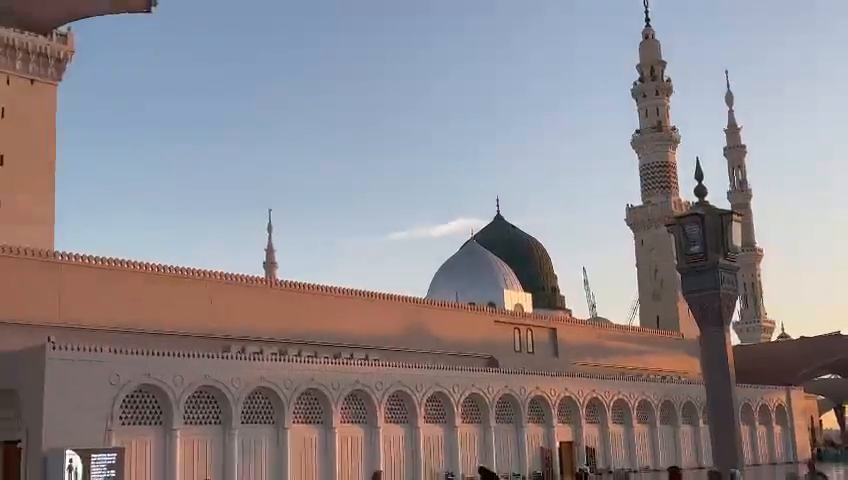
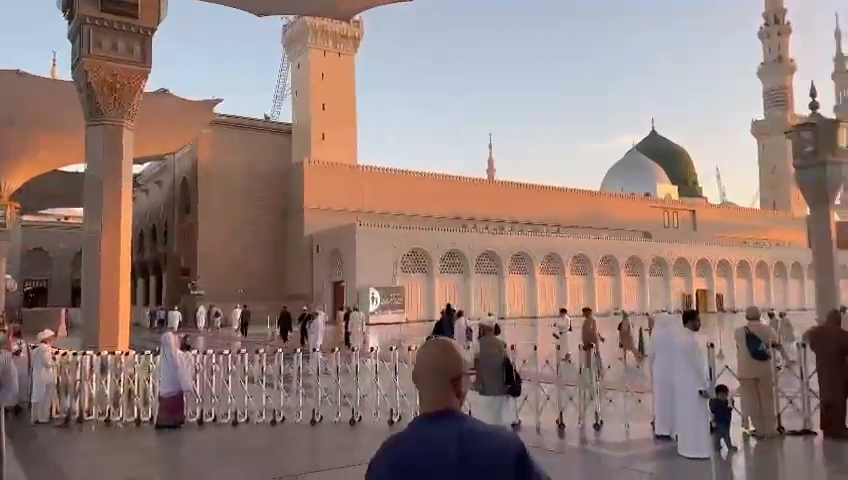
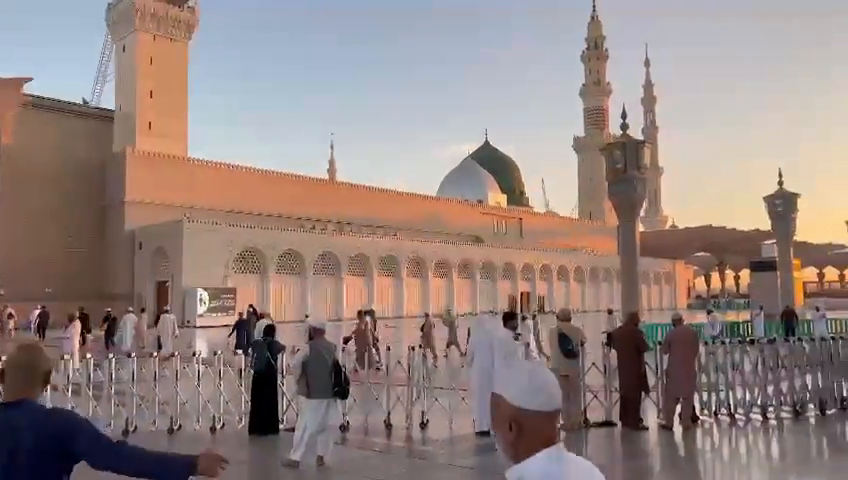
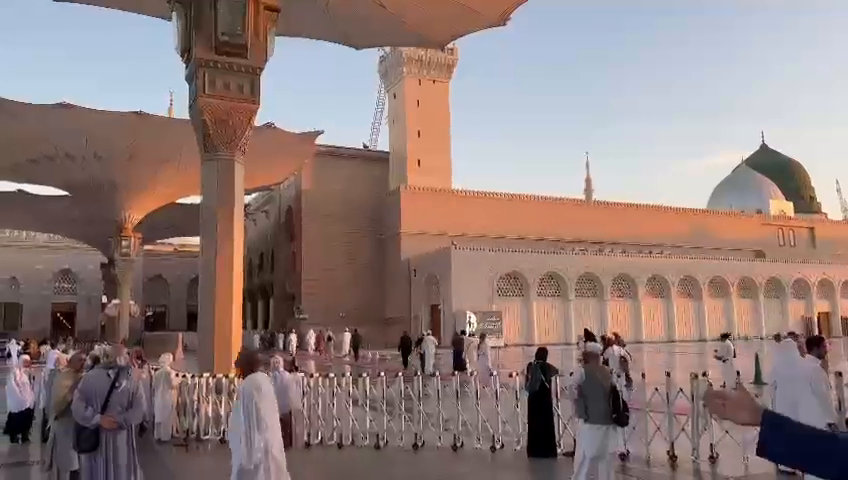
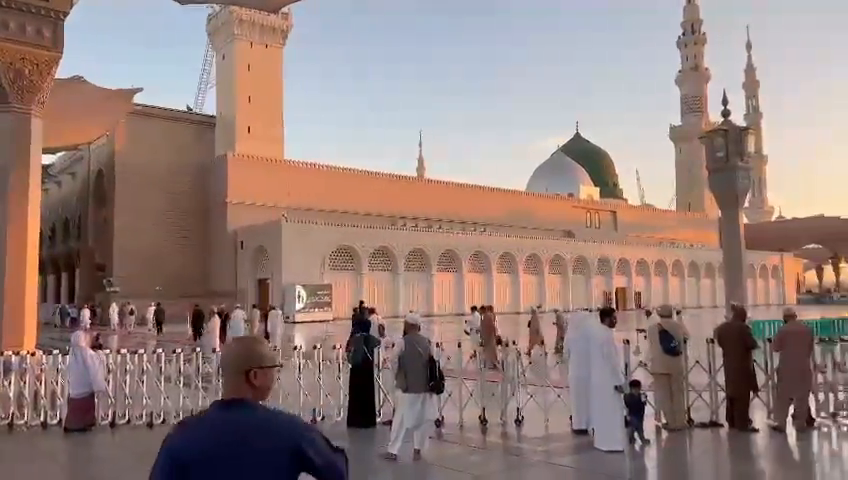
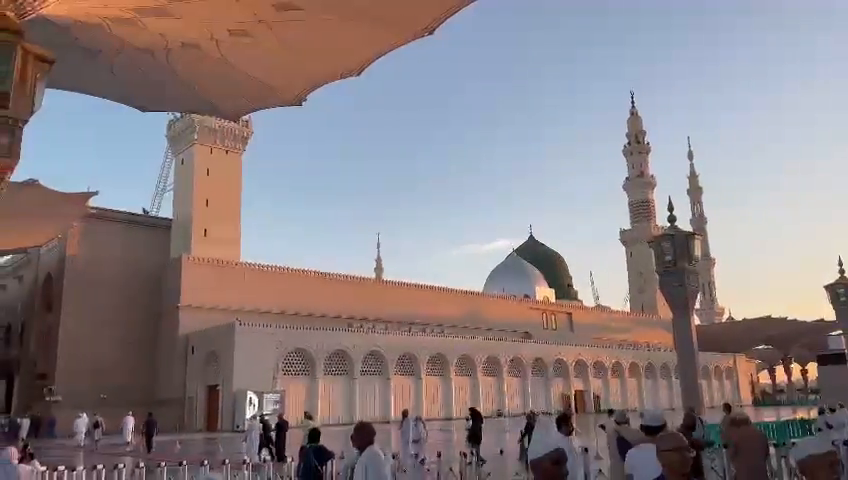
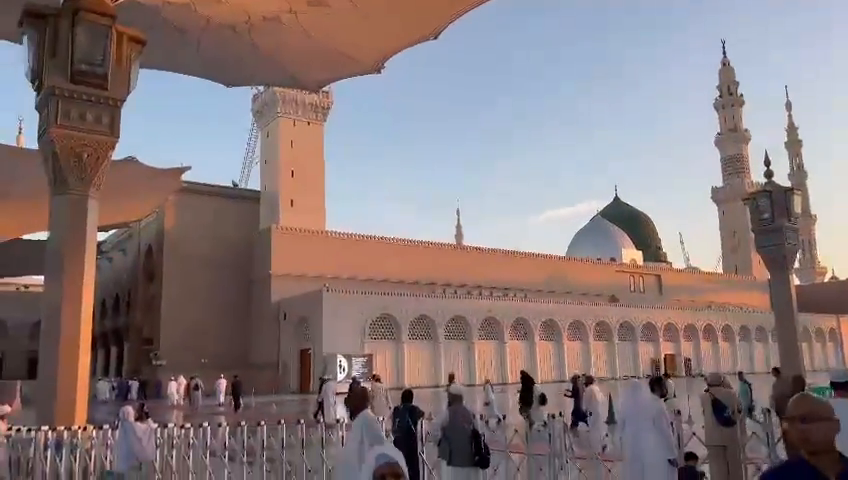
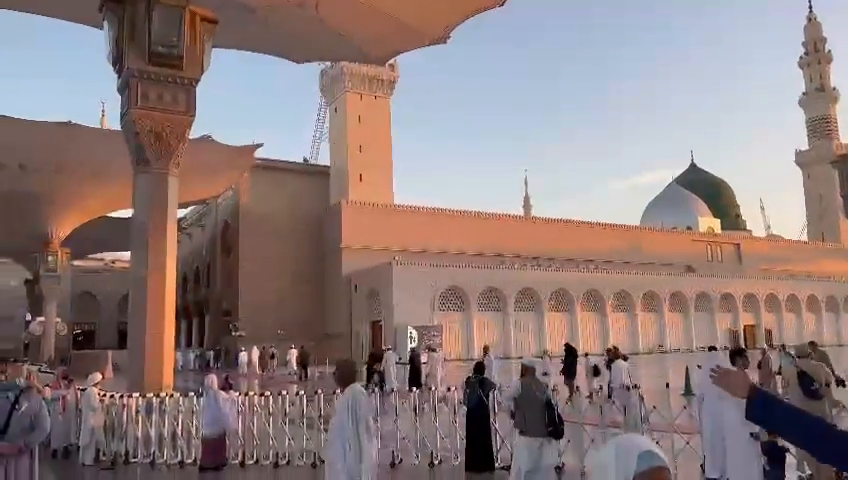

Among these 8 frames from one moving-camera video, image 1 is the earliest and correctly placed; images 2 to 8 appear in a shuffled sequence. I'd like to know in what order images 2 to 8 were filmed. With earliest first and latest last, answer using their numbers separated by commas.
6, 7, 8, 4, 2, 5, 3
